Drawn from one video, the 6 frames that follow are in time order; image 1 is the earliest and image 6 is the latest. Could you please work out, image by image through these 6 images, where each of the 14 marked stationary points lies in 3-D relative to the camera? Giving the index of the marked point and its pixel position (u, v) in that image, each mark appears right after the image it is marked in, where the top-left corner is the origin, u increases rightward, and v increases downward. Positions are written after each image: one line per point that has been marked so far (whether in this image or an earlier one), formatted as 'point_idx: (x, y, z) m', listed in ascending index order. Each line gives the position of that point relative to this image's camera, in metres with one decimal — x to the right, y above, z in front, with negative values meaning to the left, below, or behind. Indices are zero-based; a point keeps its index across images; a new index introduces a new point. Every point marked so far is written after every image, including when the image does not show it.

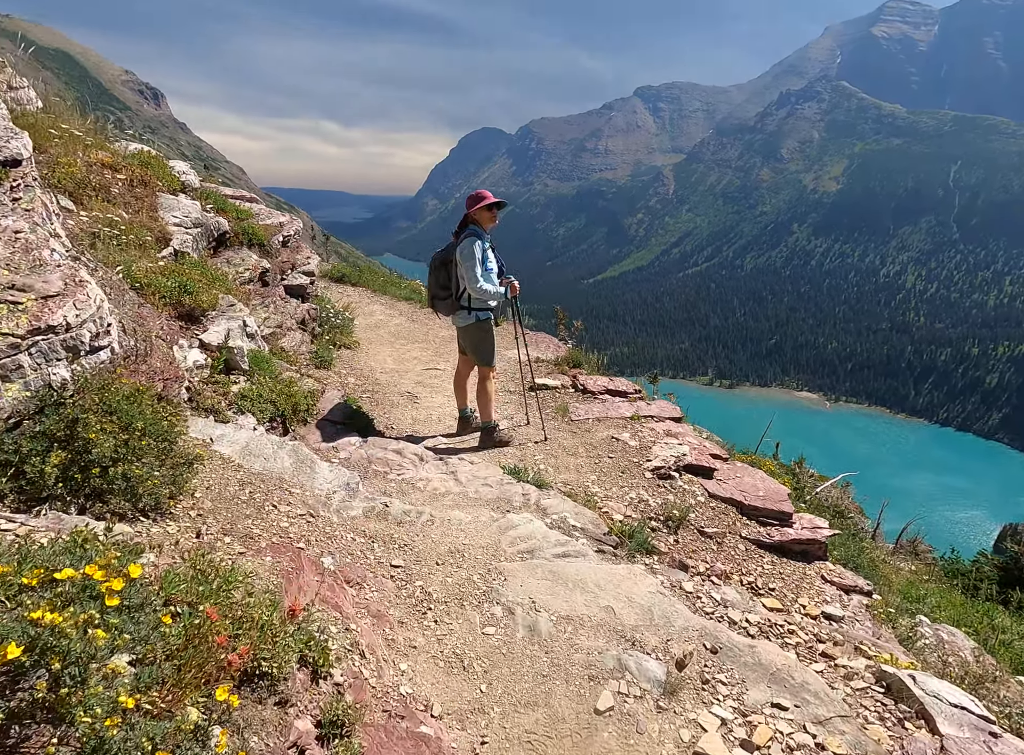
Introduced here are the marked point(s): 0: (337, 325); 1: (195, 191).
0: (-4.1, +1.2, +15.0) m
1: (-6.7, +3.9, +13.7) m
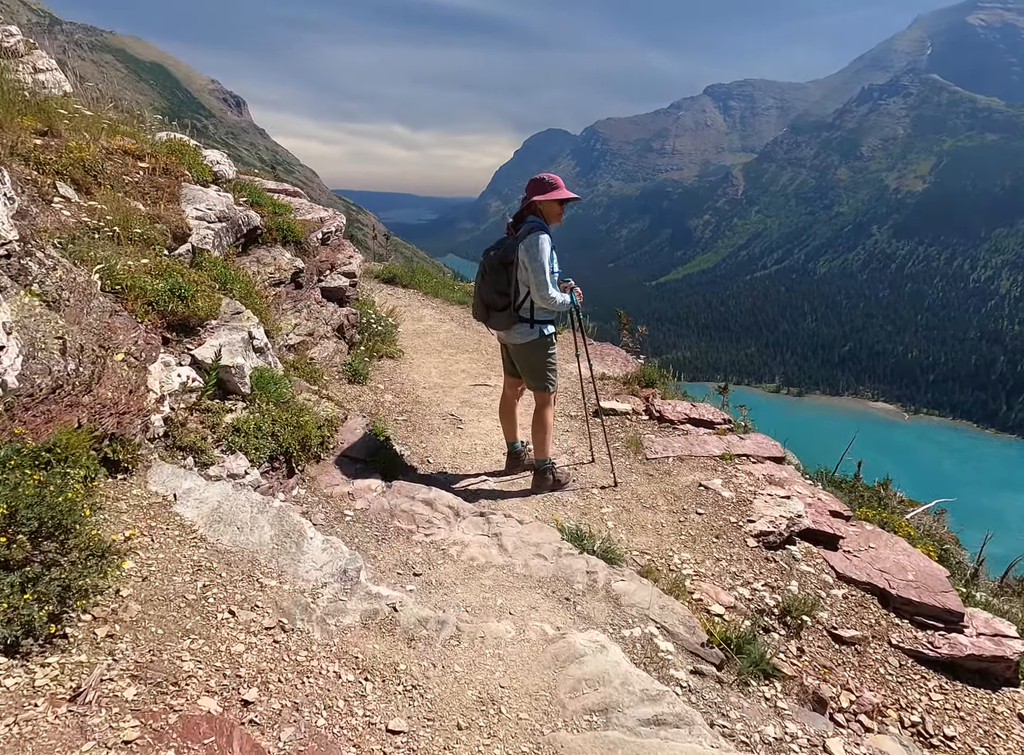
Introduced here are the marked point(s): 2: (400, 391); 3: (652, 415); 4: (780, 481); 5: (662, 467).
0: (-2.8, +0.9, +13.4) m
1: (-5.4, +3.7, +12.4) m
2: (-2.0, -0.2, +11.3) m
3: (+2.3, -0.7, +10.4) m
4: (+3.6, -1.4, +8.5) m
5: (+2.0, -1.3, +8.7) m
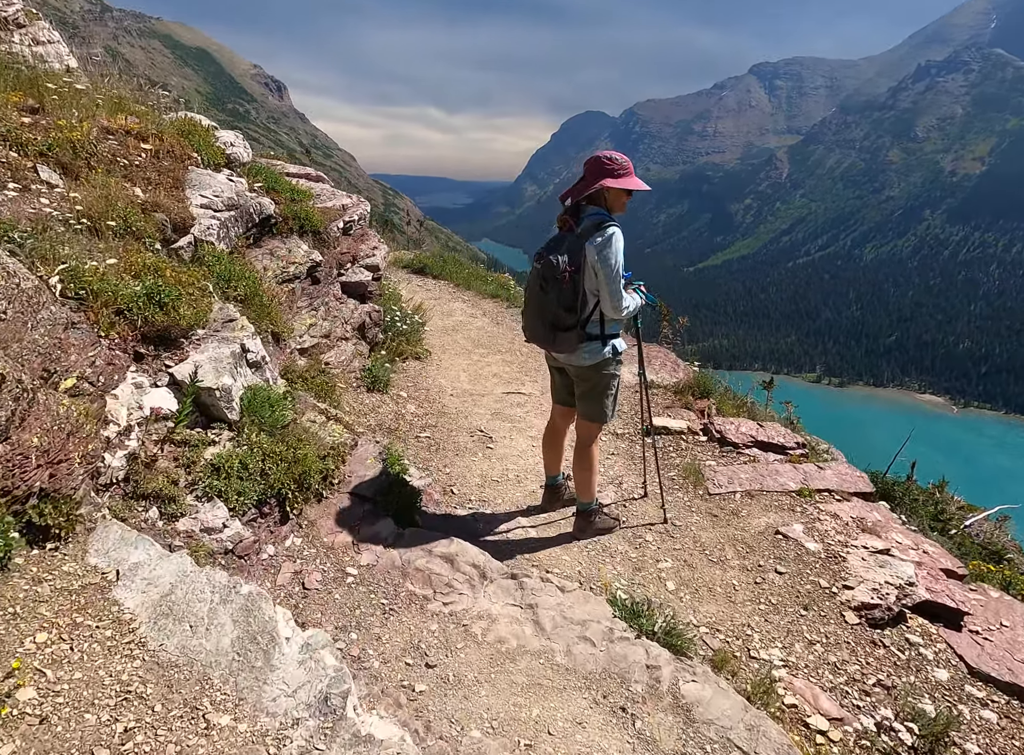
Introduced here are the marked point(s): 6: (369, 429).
0: (-2.0, +0.8, +12.2) m
1: (-4.7, +3.7, +11.3) m
2: (-1.4, -0.4, +10.1) m
3: (+2.8, -0.9, +9.0) m
4: (+4.0, -1.7, +7.1) m
5: (+2.5, -1.5, +7.3) m
6: (-1.8, -0.7, +8.3) m
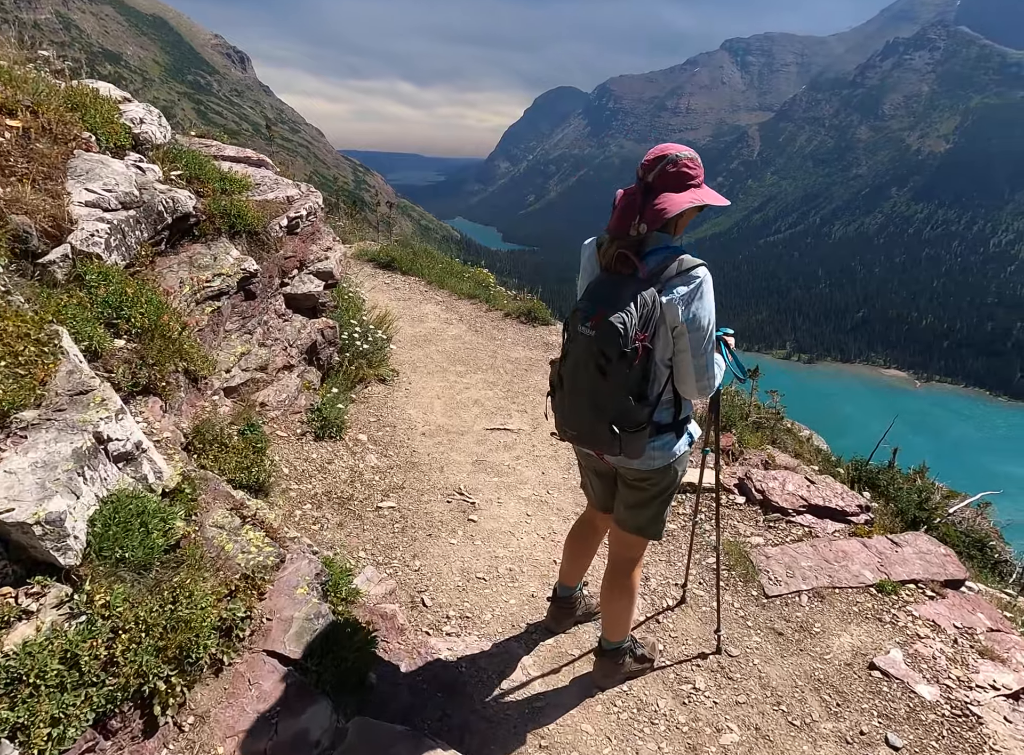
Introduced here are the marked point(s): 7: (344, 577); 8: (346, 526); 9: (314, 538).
0: (-2.3, +0.4, +10.1) m
1: (-5.0, +3.2, +9.0) m
2: (-1.5, -0.9, +8.0) m
3: (+2.7, -1.4, +7.1) m
4: (+3.9, -2.2, +5.3) m
5: (+2.4, -2.1, +5.4) m
6: (-1.9, -1.3, +6.3) m
7: (-1.3, -1.6, +5.0) m
8: (-1.6, -1.4, +6.2) m
9: (-1.8, -1.5, +5.8) m
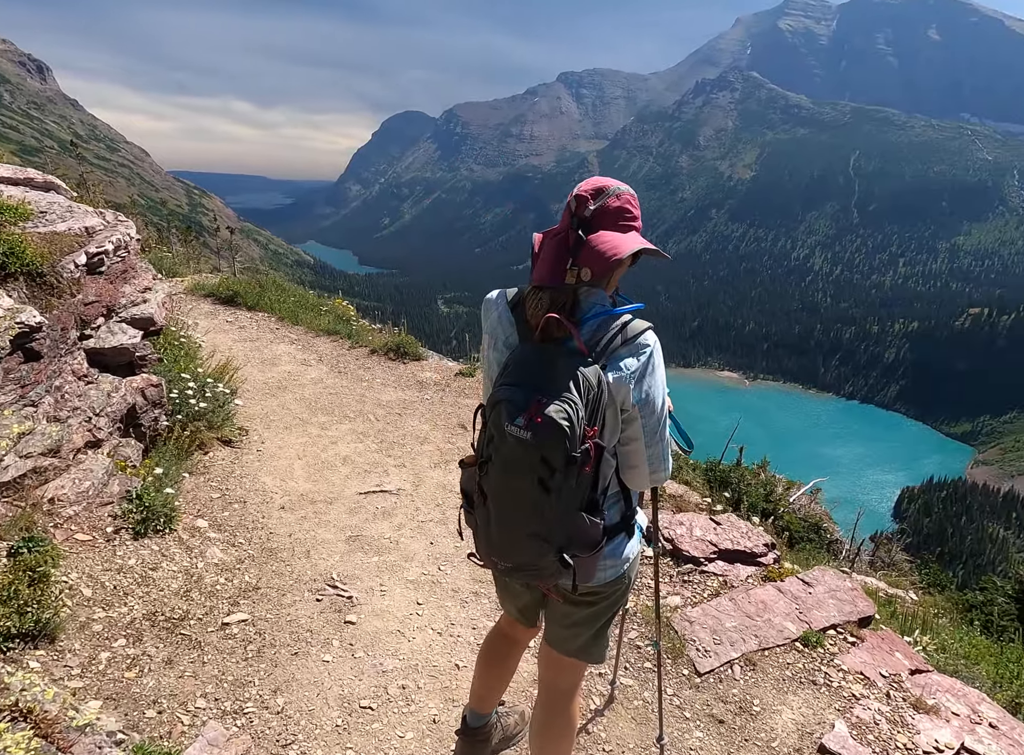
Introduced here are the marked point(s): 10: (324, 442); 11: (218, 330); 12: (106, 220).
0: (-4.1, -0.5, +8.5) m
1: (-6.6, +2.2, +6.9) m
2: (-2.8, -1.6, +6.6) m
3: (+1.6, -1.8, +6.5) m
4: (+3.2, -2.5, +5.0) m
5: (+1.7, -2.4, +4.8) m
6: (-2.8, -1.9, +4.7) m
7: (-1.9, -2.1, +3.6) m
8: (-2.4, -2.1, +4.7) m
9: (-2.5, -2.1, +4.3) m
10: (-2.6, -0.9, +9.1) m
11: (-5.8, +0.9, +12.9) m
12: (-5.5, +2.2, +9.0) m
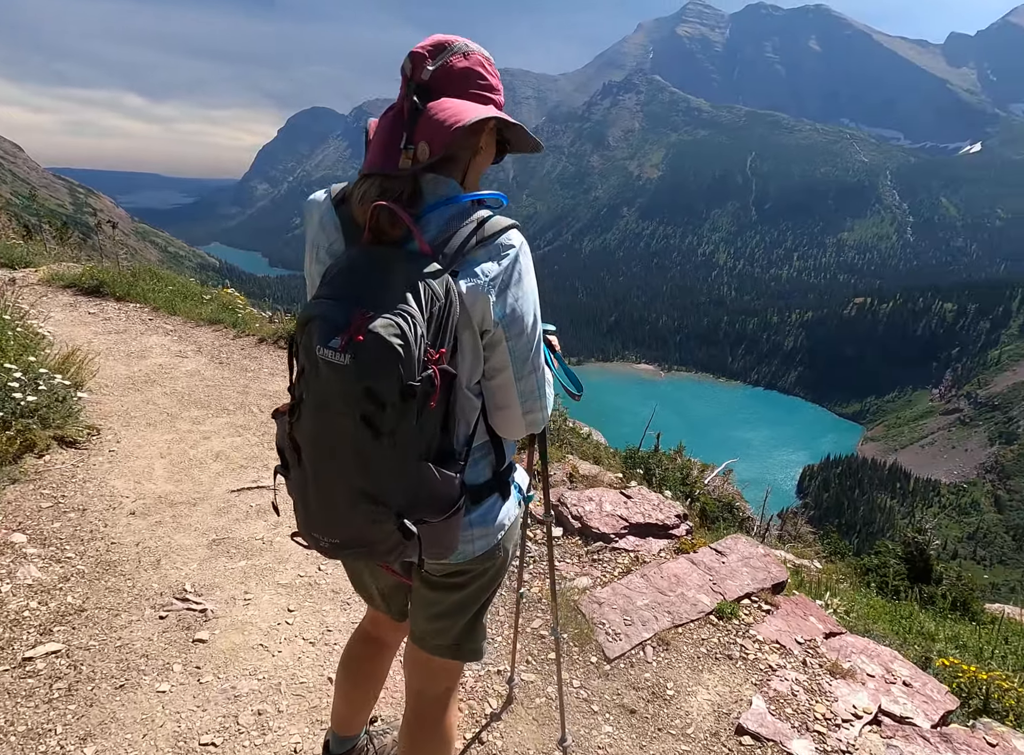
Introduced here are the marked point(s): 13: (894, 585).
0: (-5.3, -0.4, +7.3) m
1: (-7.8, +2.2, +5.3) m
2: (-3.8, -1.4, +5.5) m
3: (+0.6, -1.5, +6.0) m
4: (+2.4, -2.1, +4.7) m
5: (+0.9, -2.1, +4.4) m
6: (-3.5, -1.8, +3.7) m
7: (-2.5, -2.0, +2.7) m
8: (-3.2, -1.9, +3.8) m
9: (-3.2, -2.0, +3.3) m
10: (-4.0, -0.8, +8.1) m
11: (-7.7, +1.0, +11.4) m
12: (-6.9, +2.2, +7.6) m
13: (+6.9, -3.7, +11.5) m
